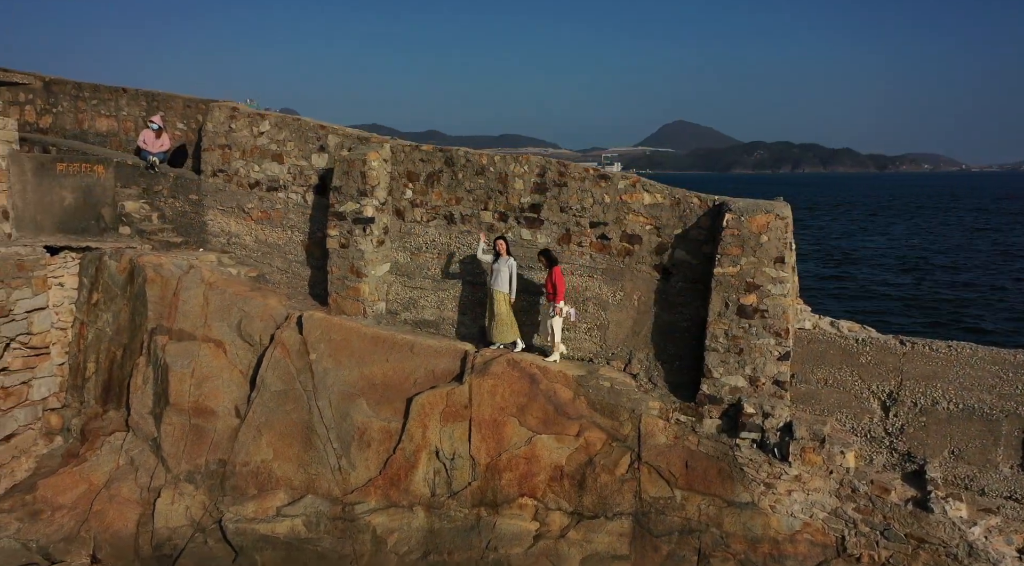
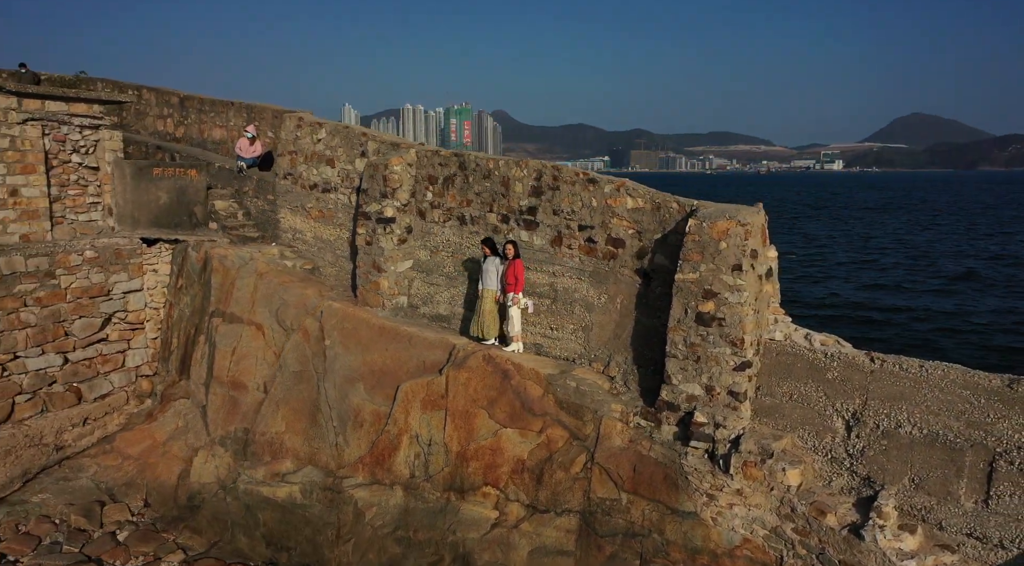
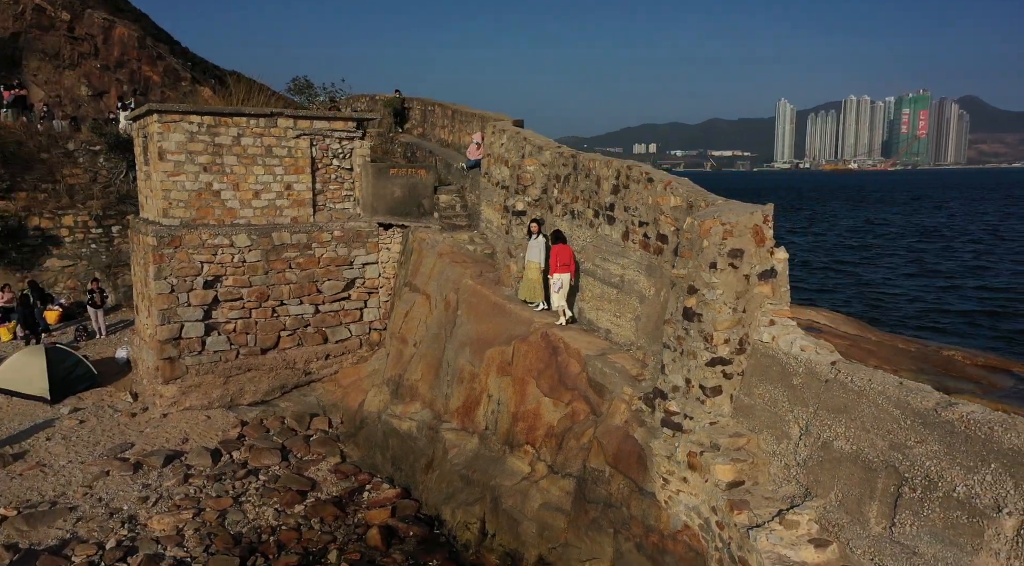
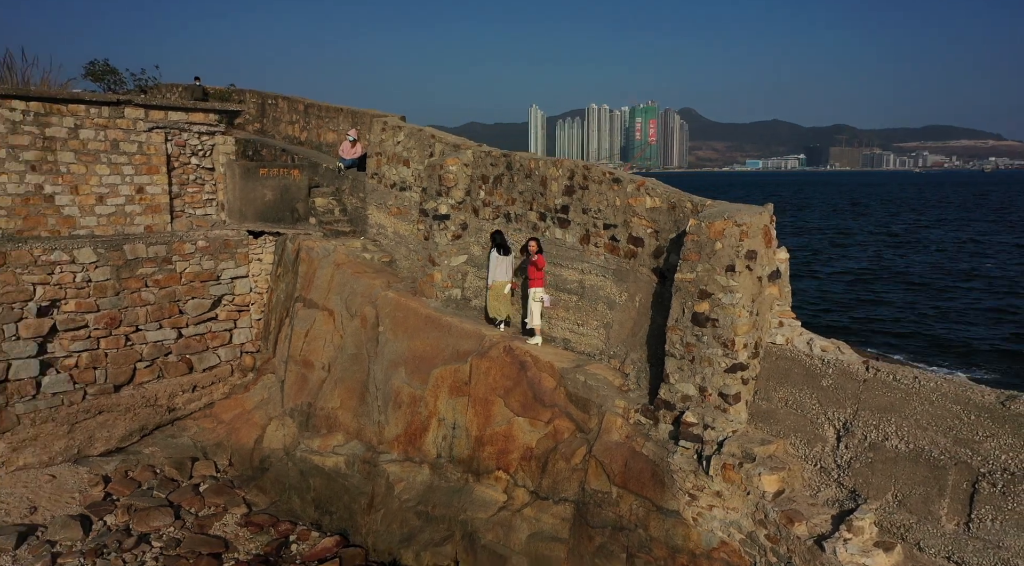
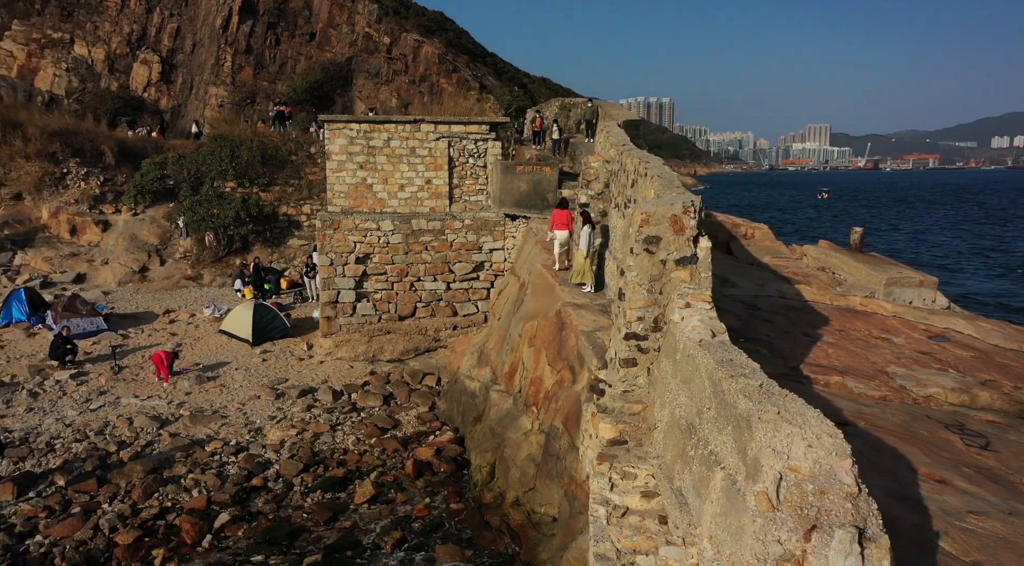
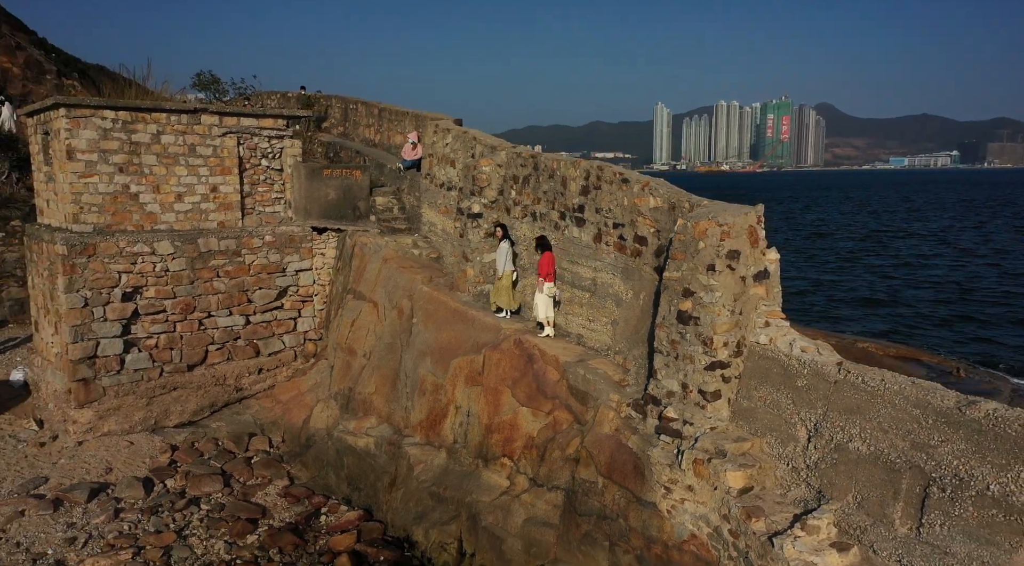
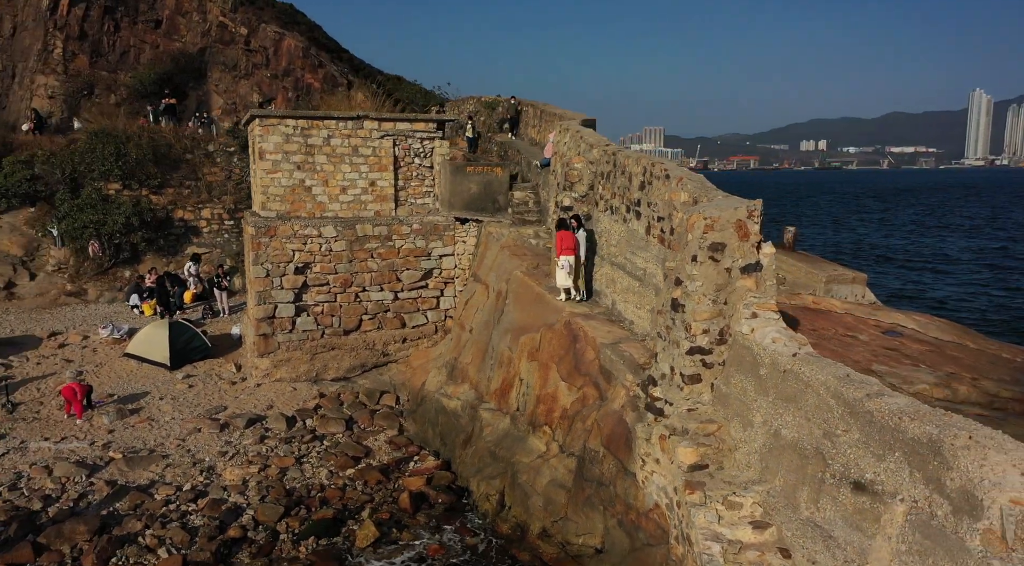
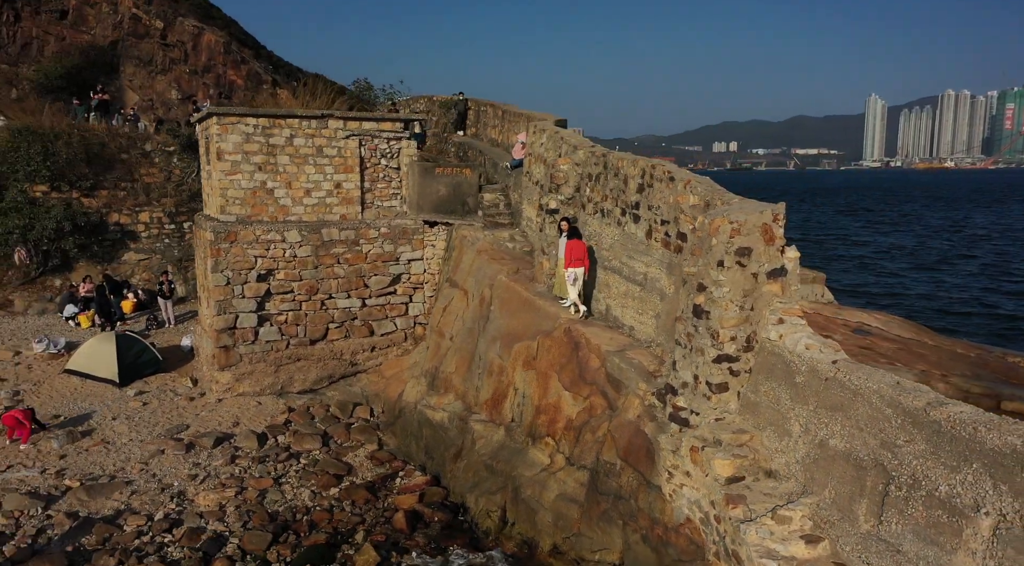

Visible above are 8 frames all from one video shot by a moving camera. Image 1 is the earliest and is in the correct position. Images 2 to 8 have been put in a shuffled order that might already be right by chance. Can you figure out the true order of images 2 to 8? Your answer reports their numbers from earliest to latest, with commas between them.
2, 4, 6, 3, 8, 7, 5
